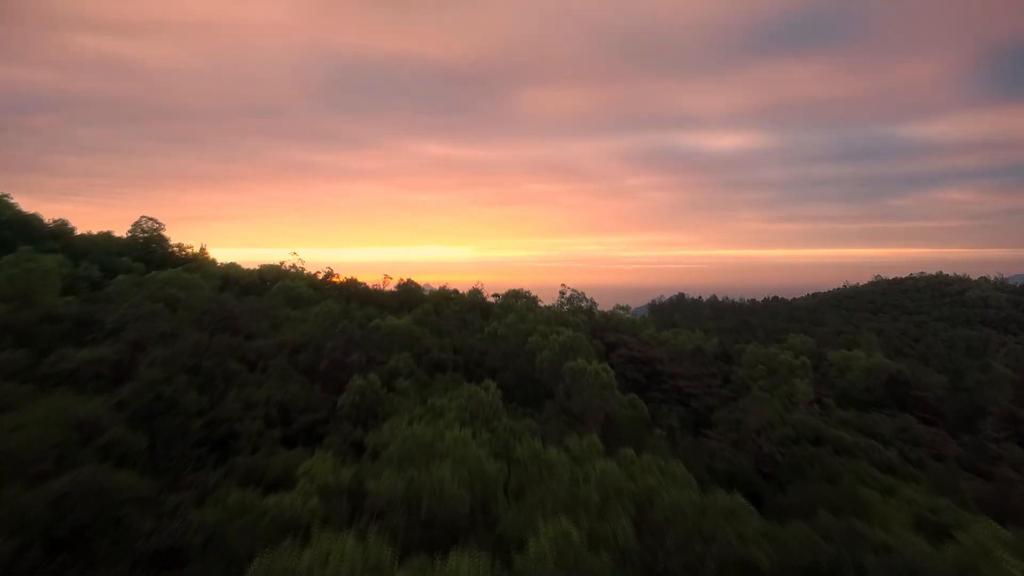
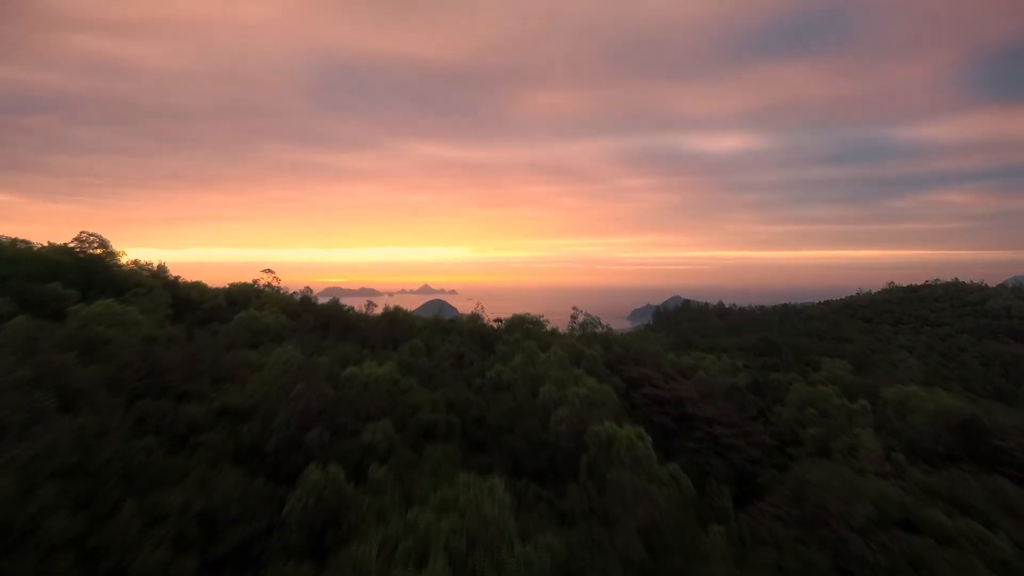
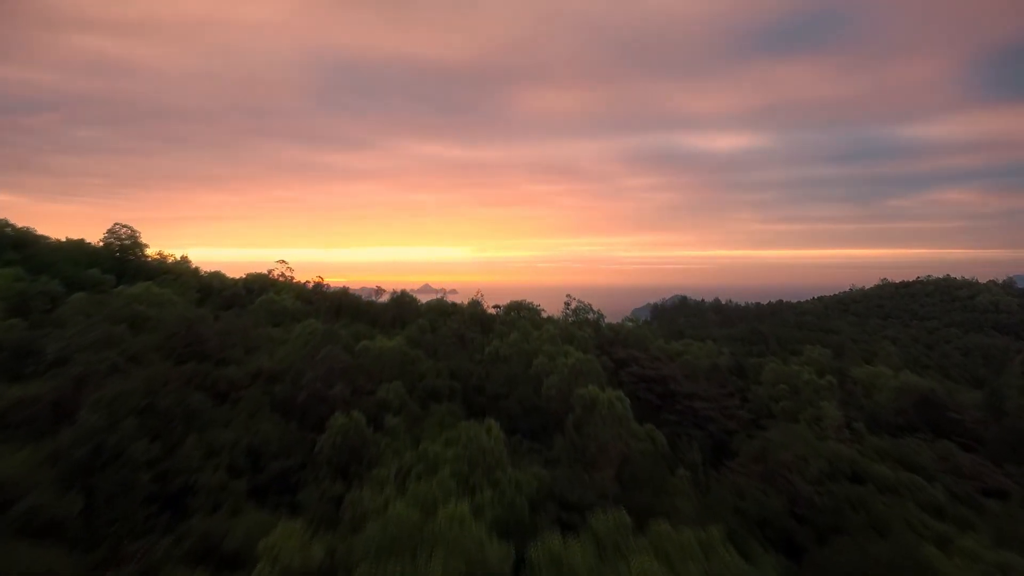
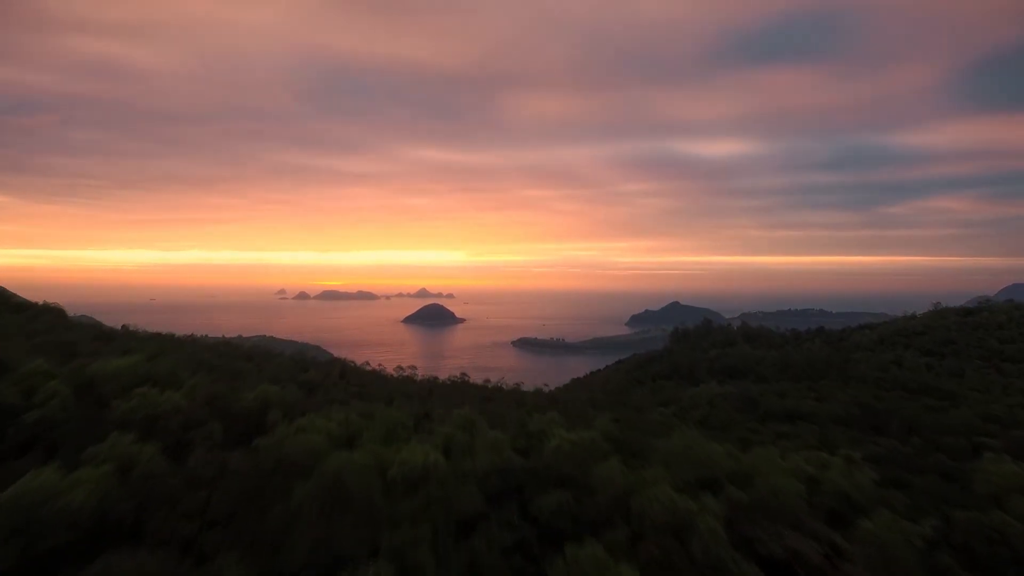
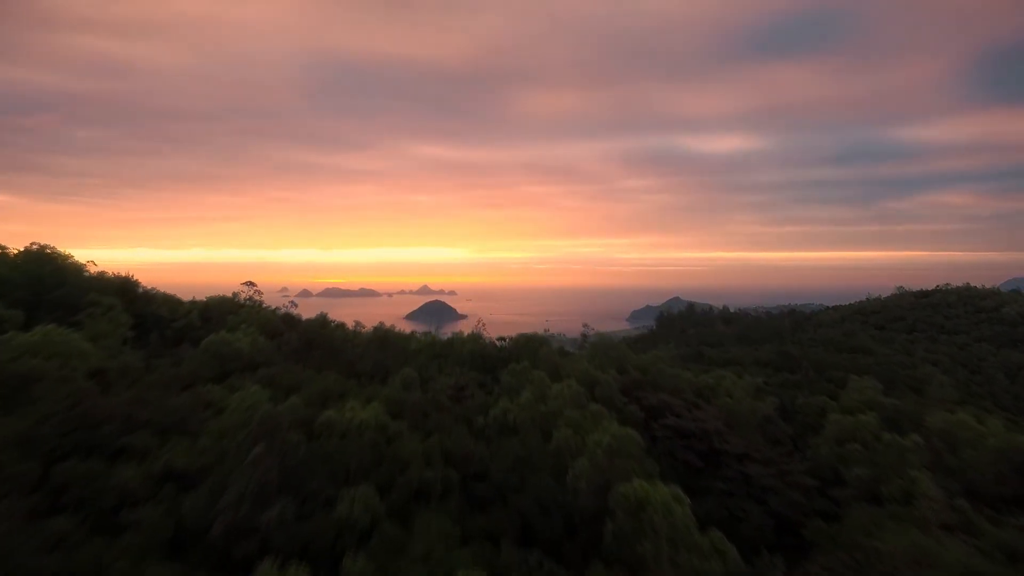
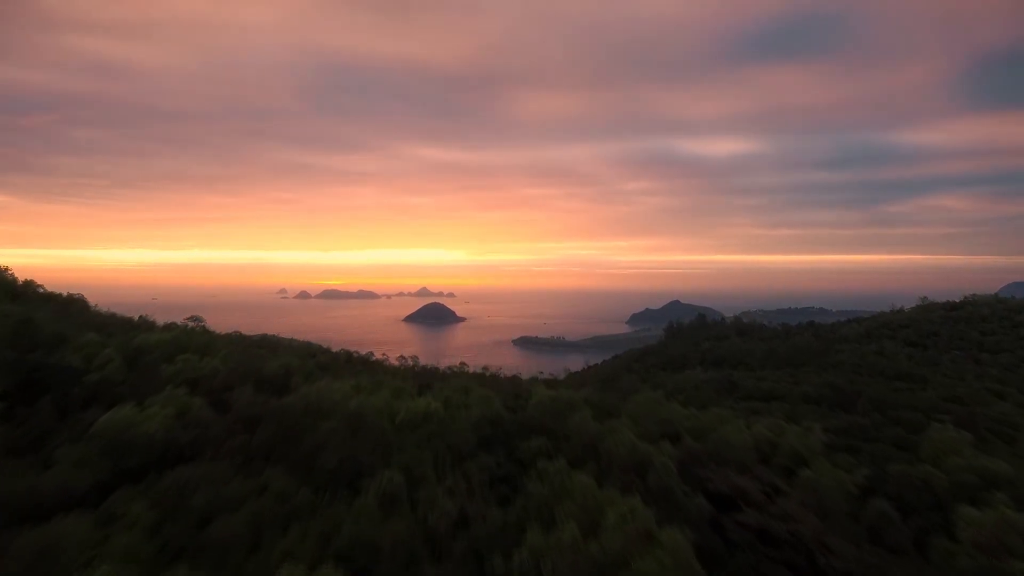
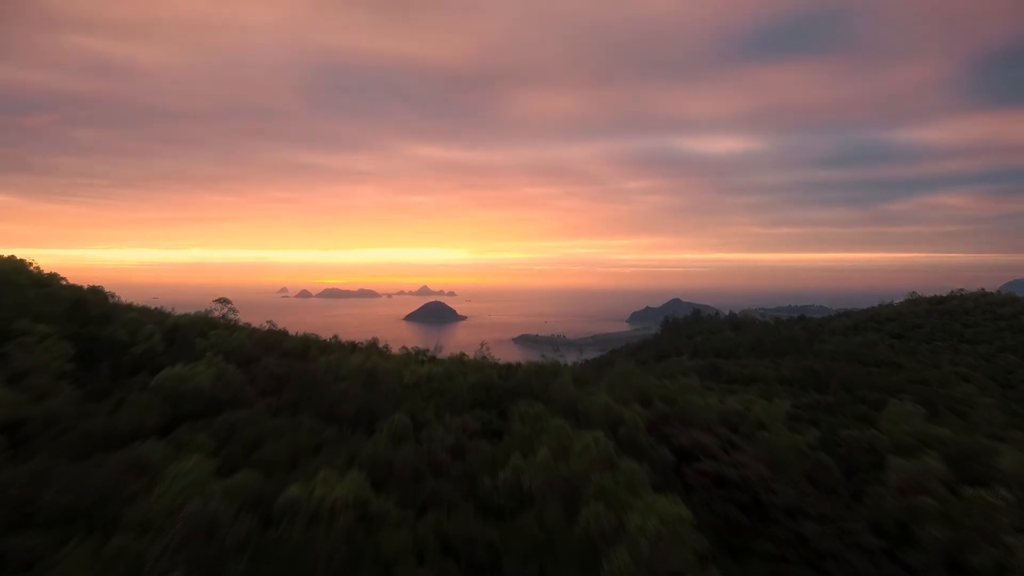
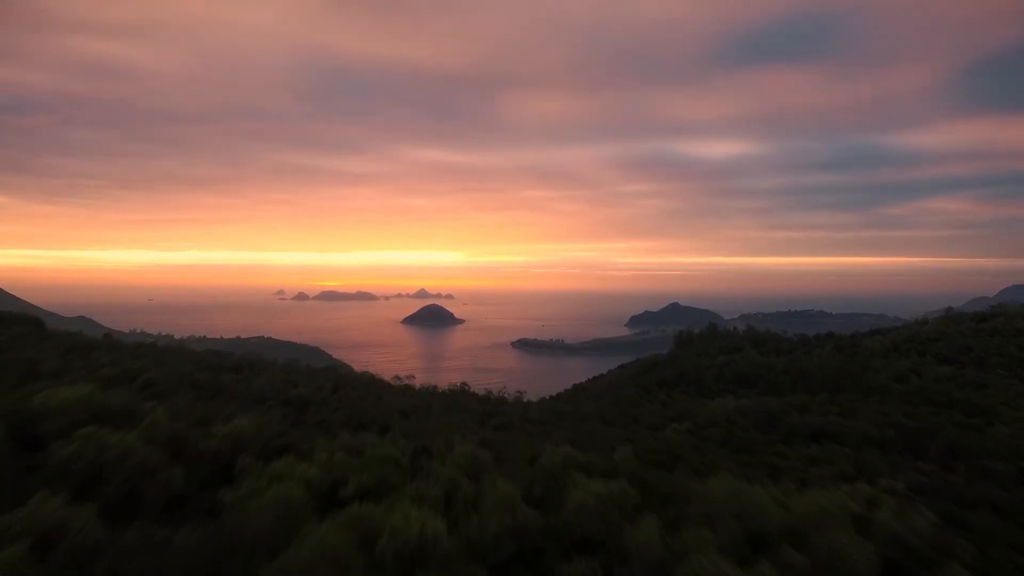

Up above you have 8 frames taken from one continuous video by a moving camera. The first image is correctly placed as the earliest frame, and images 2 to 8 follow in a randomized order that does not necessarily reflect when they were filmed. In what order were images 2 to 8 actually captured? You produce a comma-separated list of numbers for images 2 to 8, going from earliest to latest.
3, 2, 5, 7, 6, 4, 8
